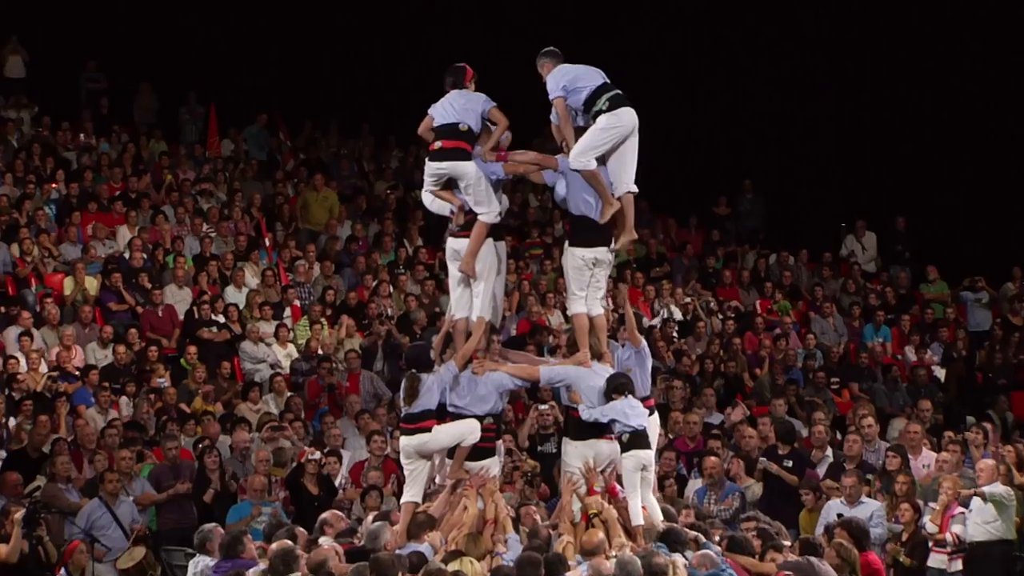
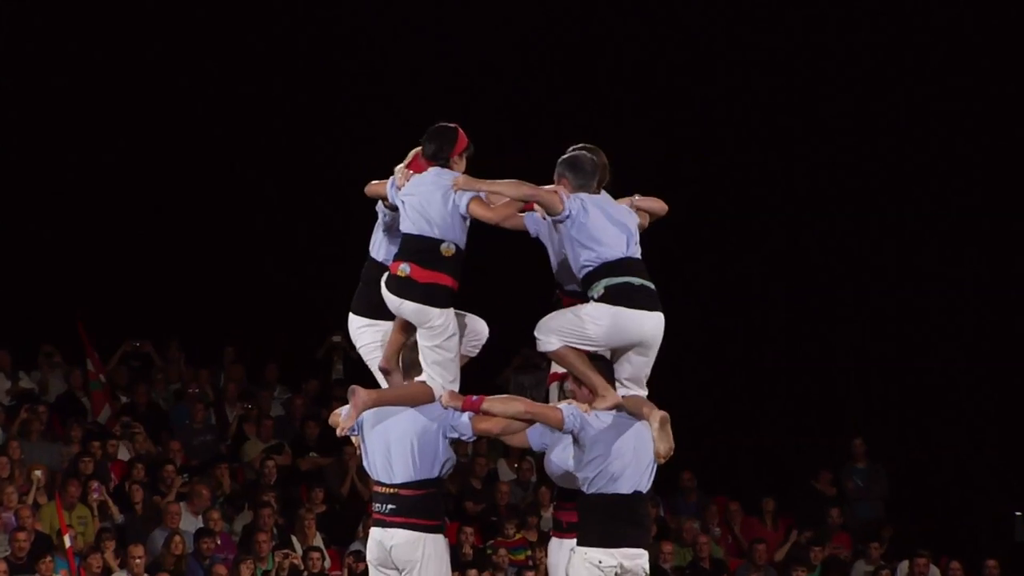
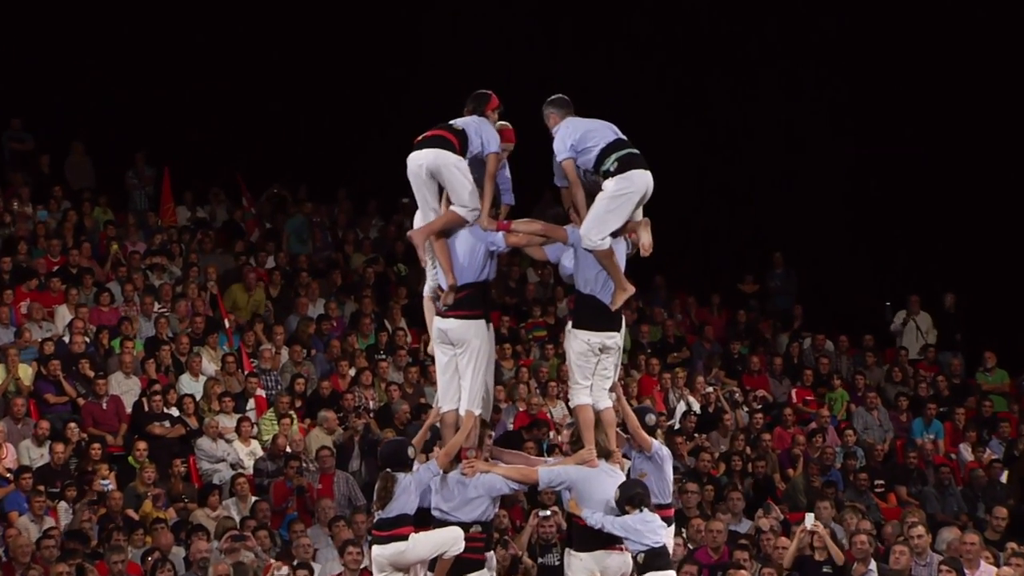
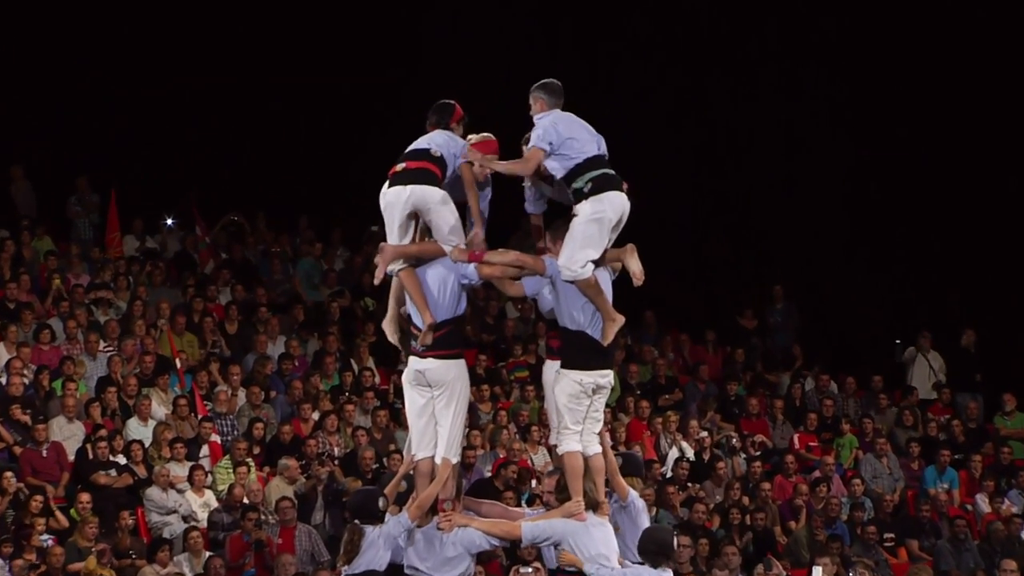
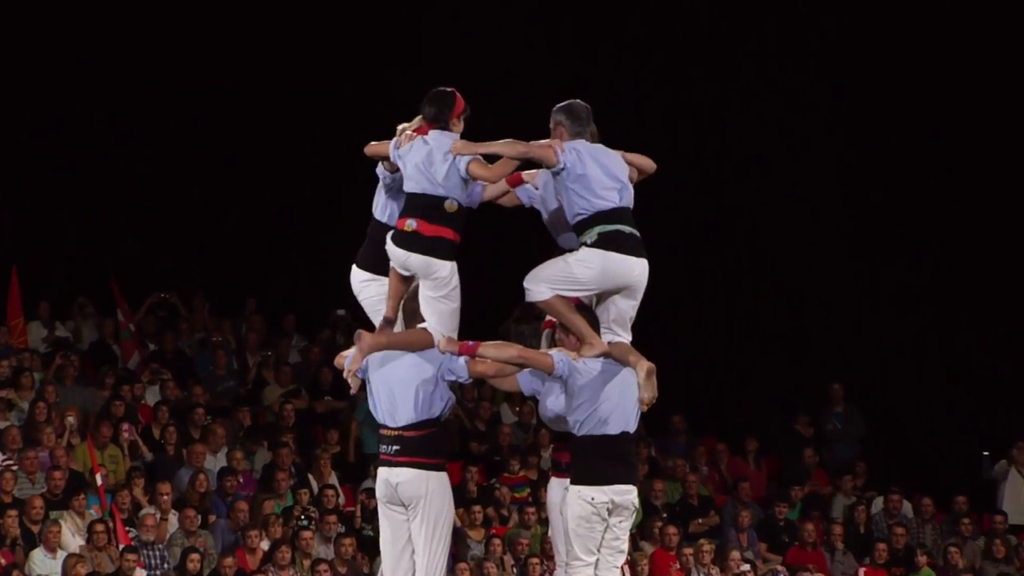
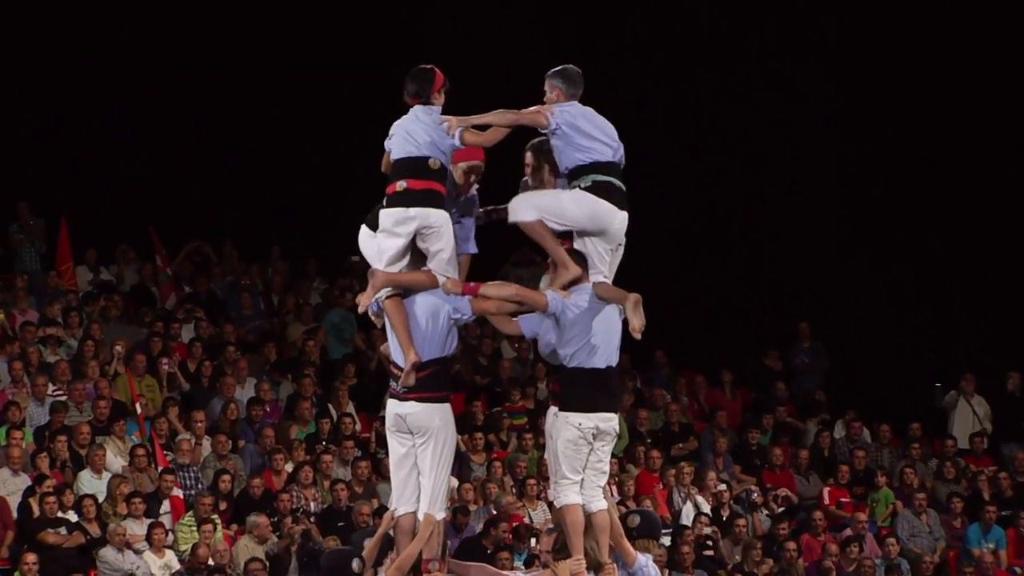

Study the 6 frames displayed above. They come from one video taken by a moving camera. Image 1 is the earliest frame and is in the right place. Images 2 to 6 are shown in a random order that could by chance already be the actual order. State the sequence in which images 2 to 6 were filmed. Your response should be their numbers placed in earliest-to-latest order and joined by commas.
3, 4, 6, 5, 2
